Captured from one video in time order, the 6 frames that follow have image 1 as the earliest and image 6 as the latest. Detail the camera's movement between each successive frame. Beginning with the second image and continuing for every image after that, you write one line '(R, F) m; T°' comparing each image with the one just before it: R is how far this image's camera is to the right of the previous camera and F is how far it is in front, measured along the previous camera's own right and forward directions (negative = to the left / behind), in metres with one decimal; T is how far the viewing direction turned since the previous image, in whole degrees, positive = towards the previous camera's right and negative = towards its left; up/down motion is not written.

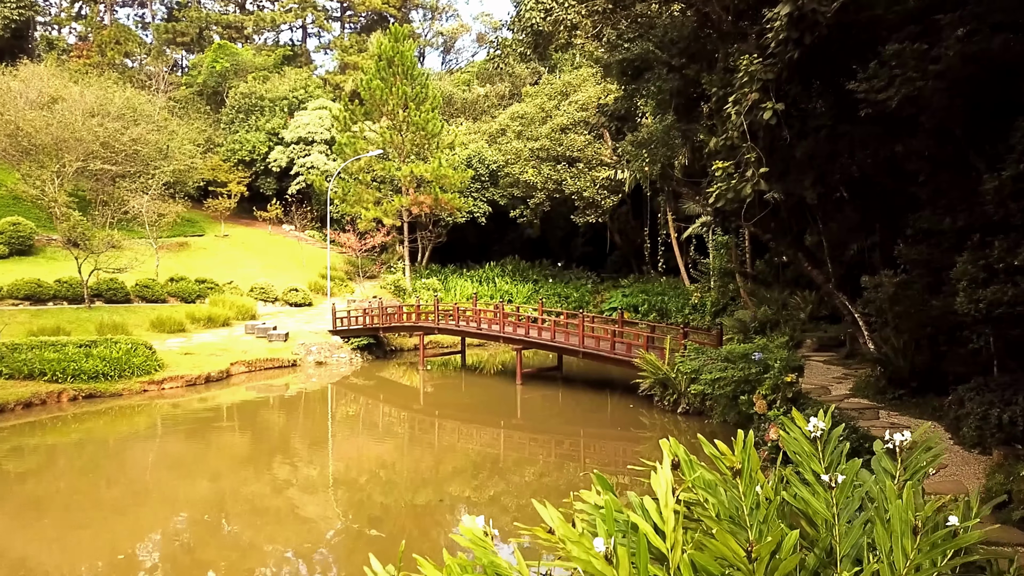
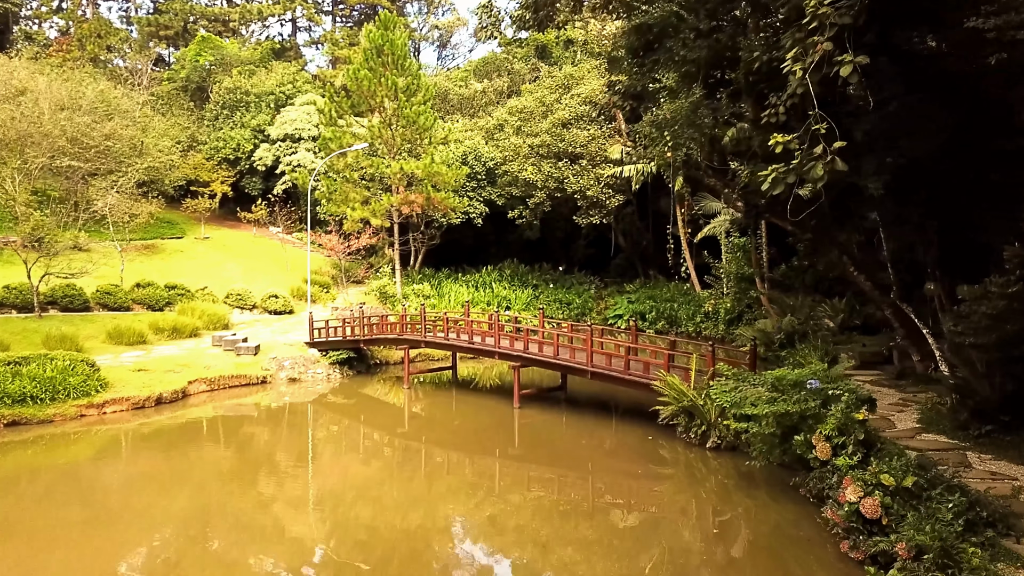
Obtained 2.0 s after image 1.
(+0.1, +1.7) m; 0°
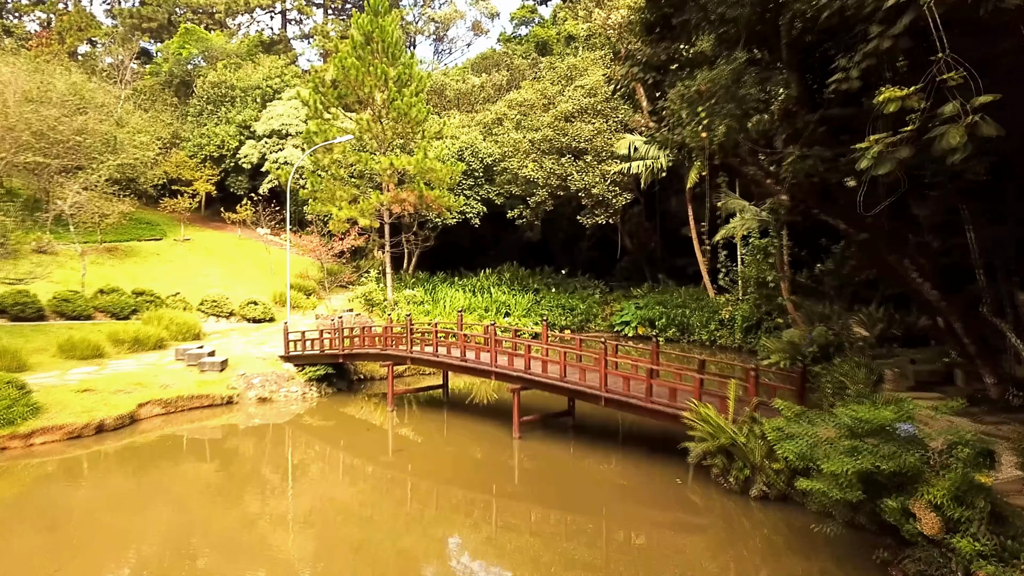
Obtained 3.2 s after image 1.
(0.0, +1.6) m; 0°
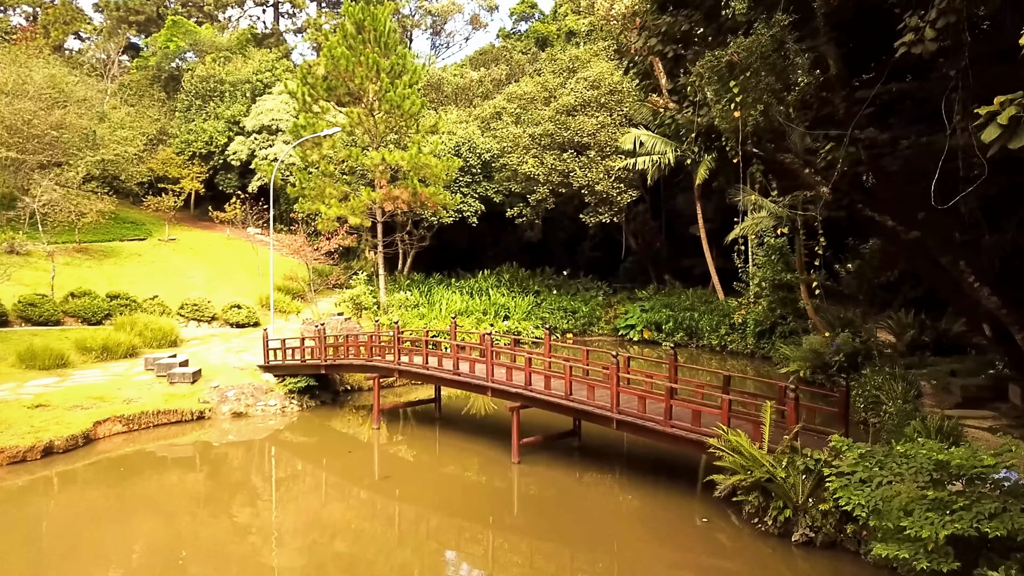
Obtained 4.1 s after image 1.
(0.0, +1.1) m; 0°
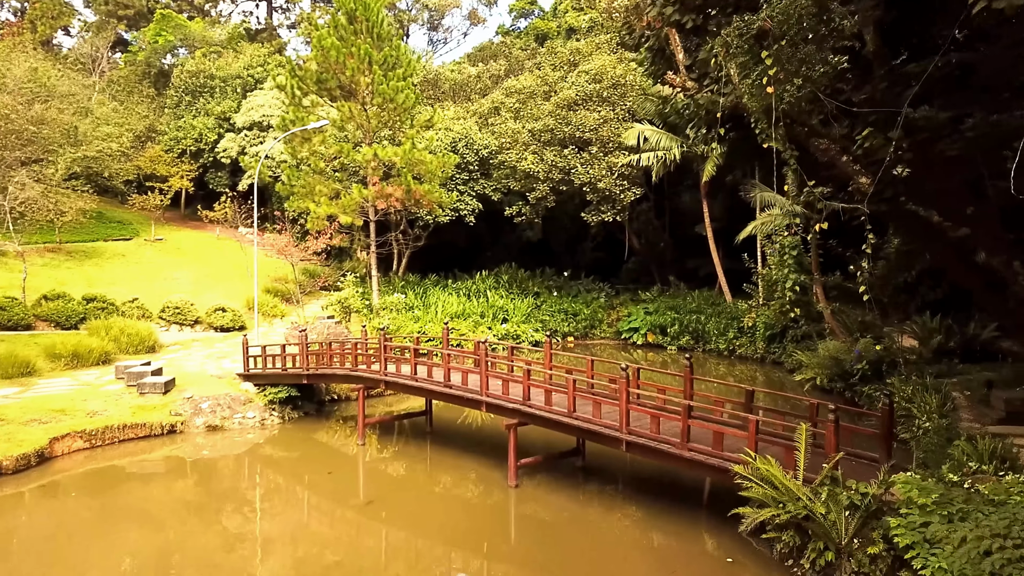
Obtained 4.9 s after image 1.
(0.0, +0.8) m; 0°
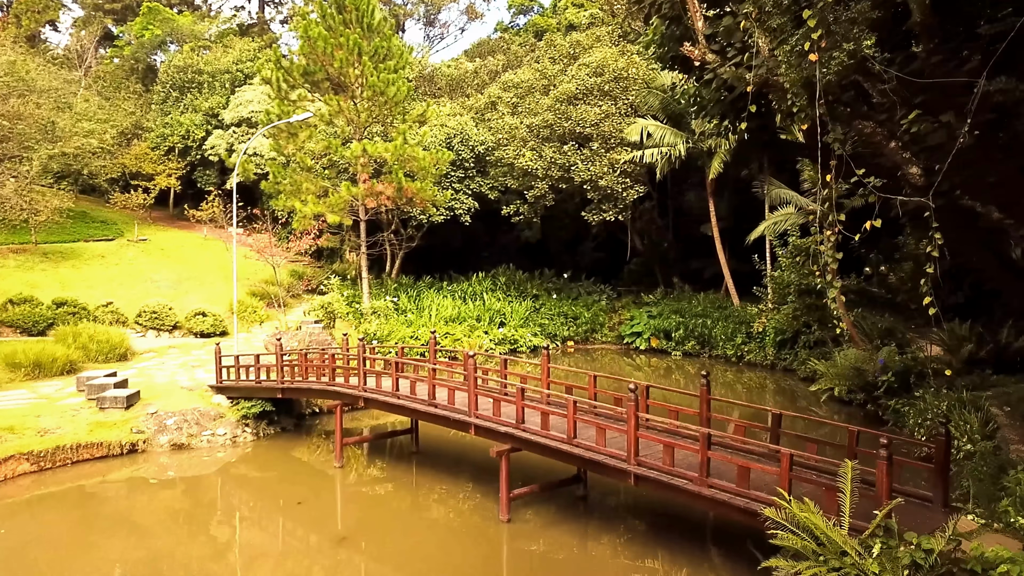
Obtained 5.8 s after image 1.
(+0.1, +0.9) m; 0°
